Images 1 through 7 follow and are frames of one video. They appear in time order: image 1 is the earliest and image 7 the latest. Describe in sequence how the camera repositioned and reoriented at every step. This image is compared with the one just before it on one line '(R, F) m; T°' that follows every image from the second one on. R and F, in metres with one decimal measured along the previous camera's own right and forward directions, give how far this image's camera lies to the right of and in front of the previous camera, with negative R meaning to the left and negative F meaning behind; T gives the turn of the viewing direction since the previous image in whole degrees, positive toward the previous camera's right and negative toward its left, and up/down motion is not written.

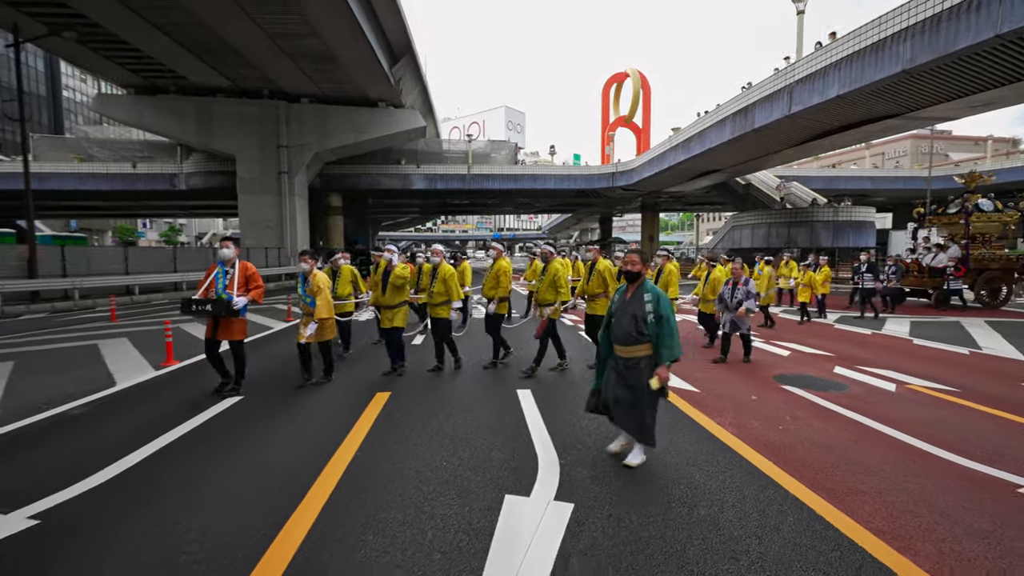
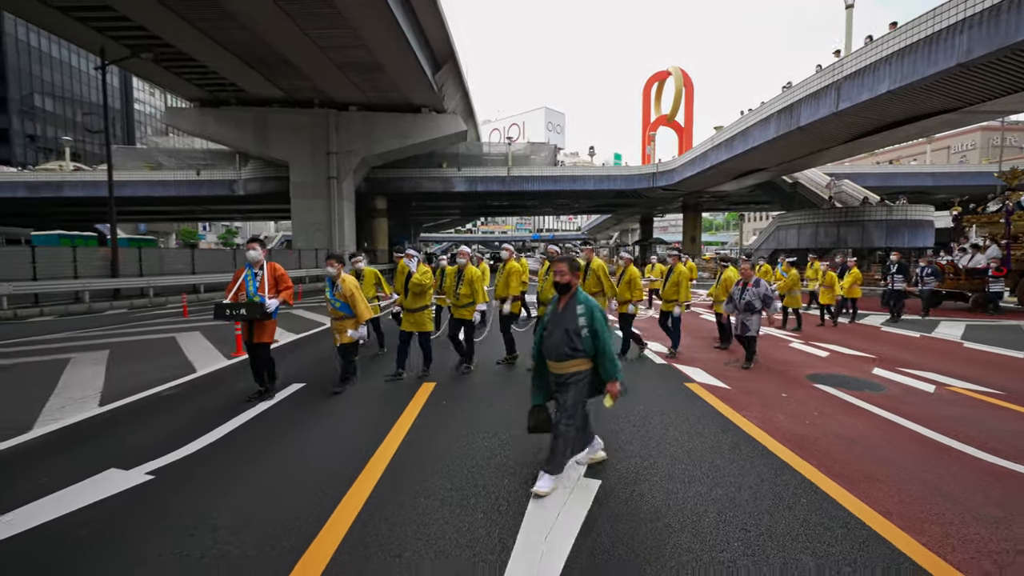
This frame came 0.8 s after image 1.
(0.0, -0.4) m; -5°
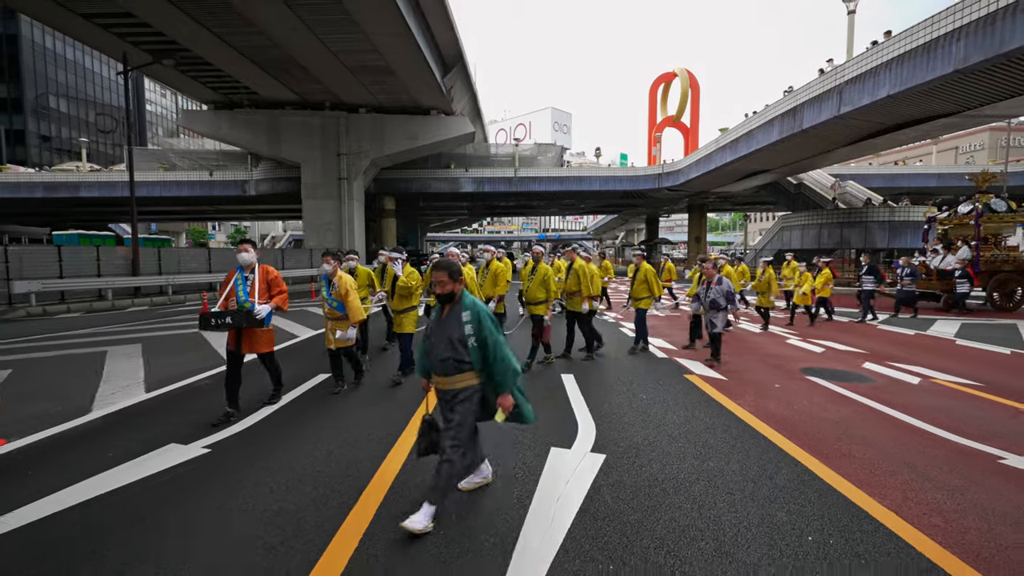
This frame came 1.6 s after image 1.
(-0.1, -0.5) m; -1°
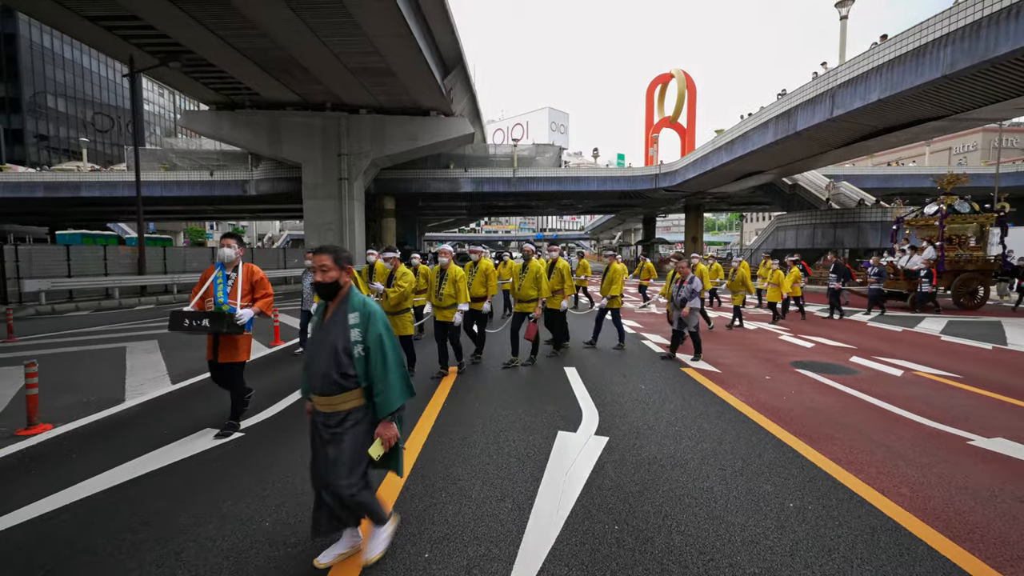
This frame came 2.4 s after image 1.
(-0.1, -0.4) m; 0°
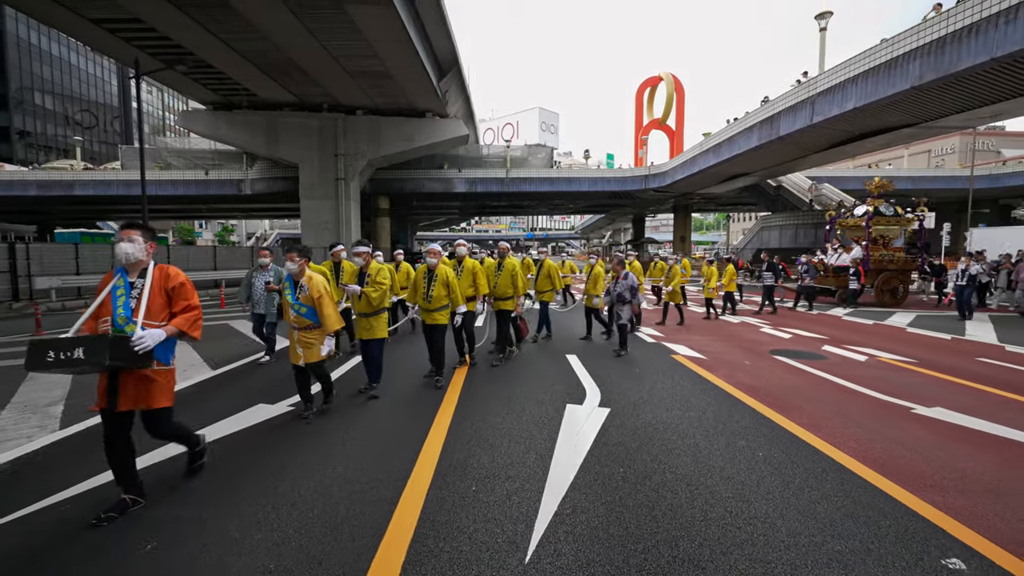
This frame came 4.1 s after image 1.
(-0.3, -0.8) m; +1°
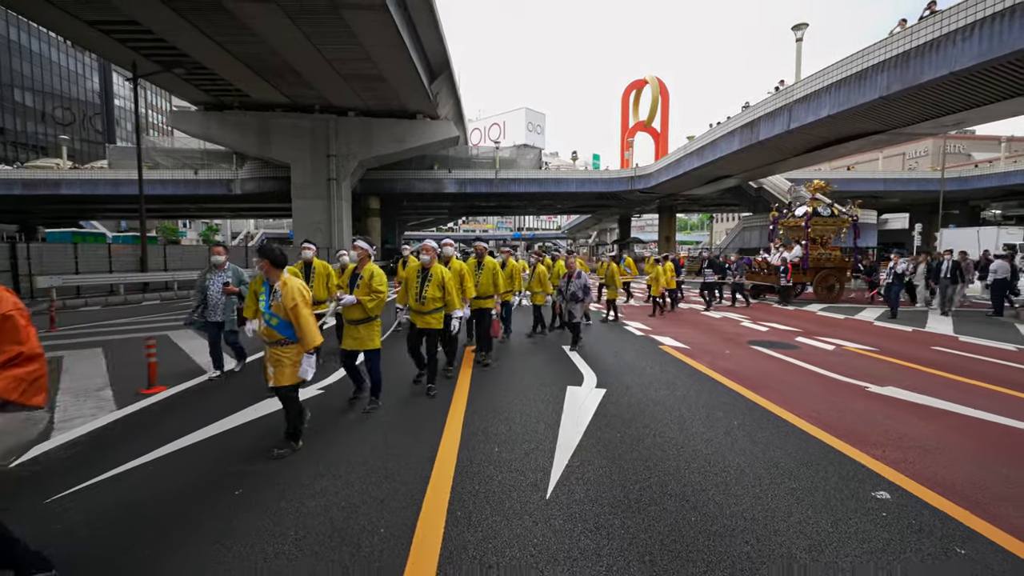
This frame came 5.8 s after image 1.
(-0.3, -0.7) m; +2°
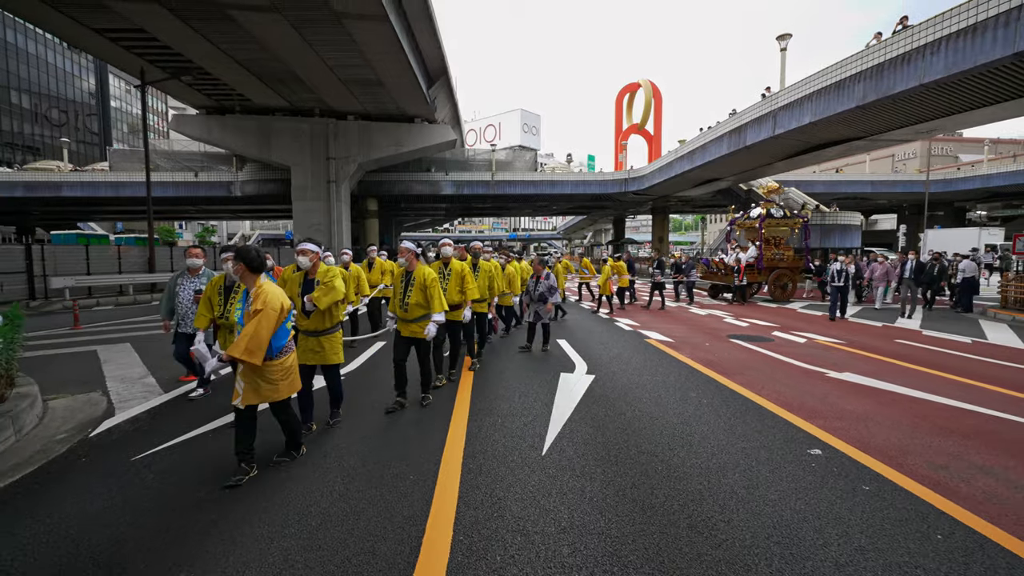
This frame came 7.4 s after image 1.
(-0.1, -0.8) m; +1°
